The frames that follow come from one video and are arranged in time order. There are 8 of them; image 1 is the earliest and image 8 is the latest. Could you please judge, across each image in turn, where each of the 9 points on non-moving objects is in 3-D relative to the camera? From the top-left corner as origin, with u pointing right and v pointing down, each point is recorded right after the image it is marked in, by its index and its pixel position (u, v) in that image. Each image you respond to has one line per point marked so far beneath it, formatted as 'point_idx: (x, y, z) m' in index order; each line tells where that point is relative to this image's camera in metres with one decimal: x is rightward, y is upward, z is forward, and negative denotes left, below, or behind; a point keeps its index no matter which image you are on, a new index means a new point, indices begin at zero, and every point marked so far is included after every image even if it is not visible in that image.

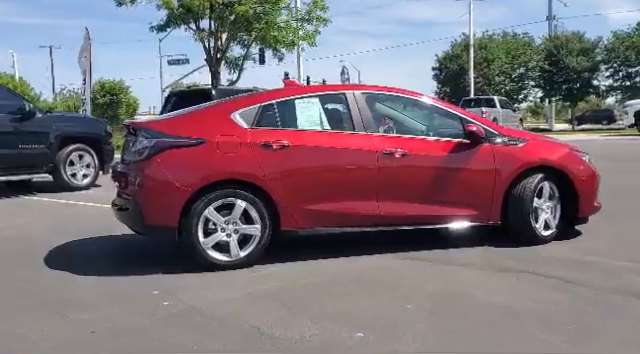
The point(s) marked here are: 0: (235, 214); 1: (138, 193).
0: (-0.7, -0.3, +5.1) m
1: (-1.5, -0.1, +5.0) m
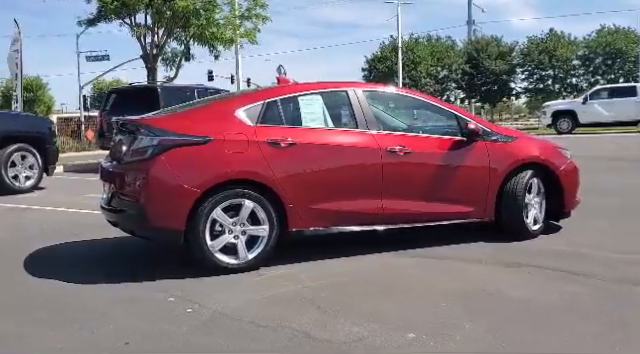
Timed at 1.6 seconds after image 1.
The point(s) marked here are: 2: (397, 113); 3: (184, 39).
0: (-0.6, -0.3, +4.9) m
1: (-1.4, -0.1, +4.8) m
2: (+0.7, +0.6, +5.6) m
3: (-4.5, +4.5, +19.8) m
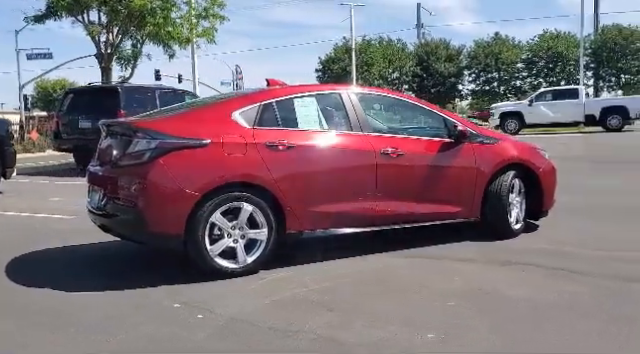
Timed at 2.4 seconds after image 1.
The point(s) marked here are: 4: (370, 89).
0: (-0.6, -0.3, +4.9) m
1: (-1.4, -0.2, +4.6) m
2: (+0.6, +0.6, +5.7) m
3: (-5.8, +4.5, +19.4) m
4: (+0.5, +0.8, +5.7) m
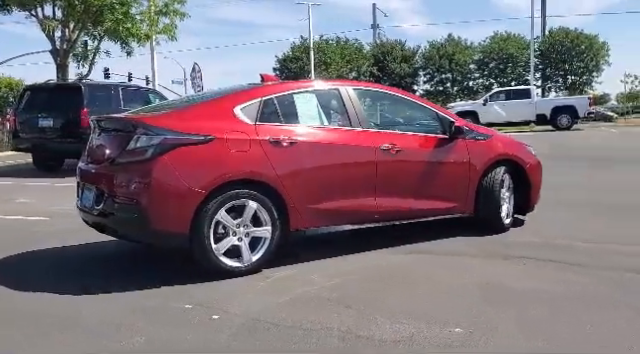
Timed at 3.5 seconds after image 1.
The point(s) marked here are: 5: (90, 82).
0: (-0.6, -0.3, +4.8) m
1: (-1.3, -0.2, +4.5) m
2: (+0.6, +0.6, +5.7) m
3: (-7.0, +4.5, +18.8) m
4: (+0.5, +0.9, +5.7) m
5: (-5.1, +2.1, +13.2) m
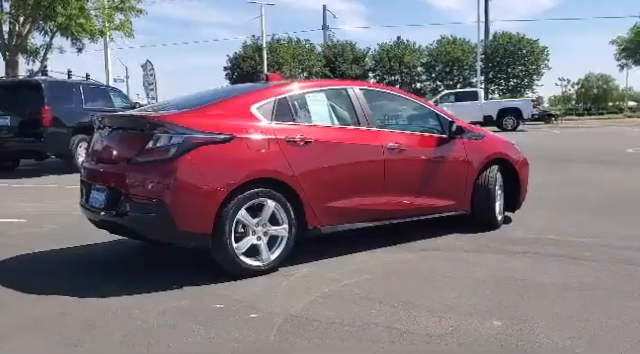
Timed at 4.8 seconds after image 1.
0: (-0.4, -0.3, +4.8) m
1: (-1.2, -0.1, +4.4) m
2: (+0.6, +0.6, +5.8) m
3: (-8.2, +4.4, +18.1) m
4: (+0.5, +0.9, +5.8) m
5: (-5.7, +2.1, +12.7) m
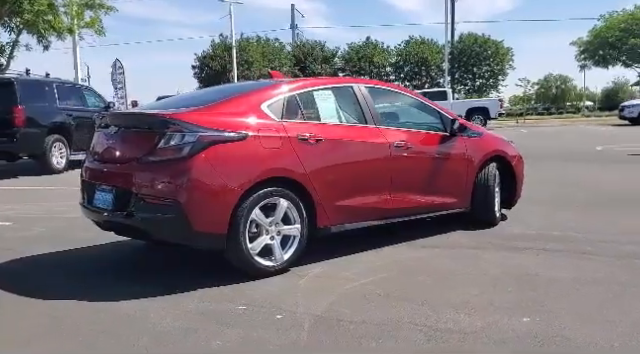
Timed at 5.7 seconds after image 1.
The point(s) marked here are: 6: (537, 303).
0: (-0.3, -0.3, +4.7) m
1: (-1.0, -0.1, +4.3) m
2: (+0.6, +0.7, +5.8) m
3: (-8.9, +4.4, +17.5) m
4: (+0.6, +0.9, +5.8) m
5: (-6.1, +2.0, +12.3) m
6: (+1.4, -0.8, +4.0) m
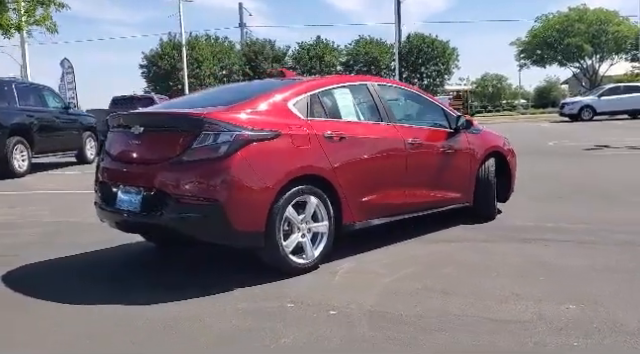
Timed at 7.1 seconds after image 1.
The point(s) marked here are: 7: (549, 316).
0: (-0.1, -0.3, +4.7) m
1: (-0.7, -0.1, +4.2) m
2: (+0.8, +0.7, +5.8) m
3: (-10.0, +4.2, +16.6) m
4: (+0.7, +0.9, +5.8) m
5: (-6.6, +2.0, +11.7) m
6: (+1.7, -0.8, +4.2) m
7: (+1.4, -0.9, +3.6) m
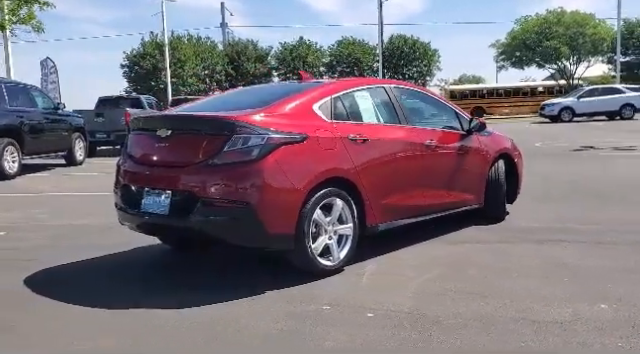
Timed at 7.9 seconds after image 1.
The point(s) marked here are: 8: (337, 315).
0: (+0.1, -0.3, +4.7) m
1: (-0.5, -0.2, +4.2) m
2: (+0.9, +0.7, +5.9) m
3: (-10.3, +4.2, +16.2) m
4: (+0.8, +0.9, +5.9) m
5: (-6.7, +1.9, +11.4) m
6: (+2.0, -0.8, +4.2) m
7: (+1.6, -0.9, +3.7) m
8: (+0.1, -0.9, +3.8) m
